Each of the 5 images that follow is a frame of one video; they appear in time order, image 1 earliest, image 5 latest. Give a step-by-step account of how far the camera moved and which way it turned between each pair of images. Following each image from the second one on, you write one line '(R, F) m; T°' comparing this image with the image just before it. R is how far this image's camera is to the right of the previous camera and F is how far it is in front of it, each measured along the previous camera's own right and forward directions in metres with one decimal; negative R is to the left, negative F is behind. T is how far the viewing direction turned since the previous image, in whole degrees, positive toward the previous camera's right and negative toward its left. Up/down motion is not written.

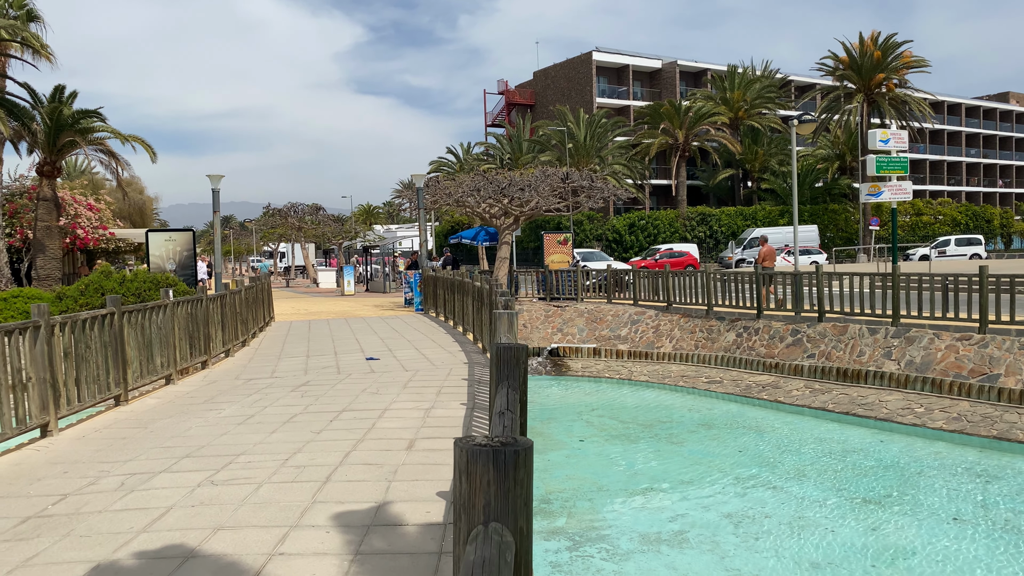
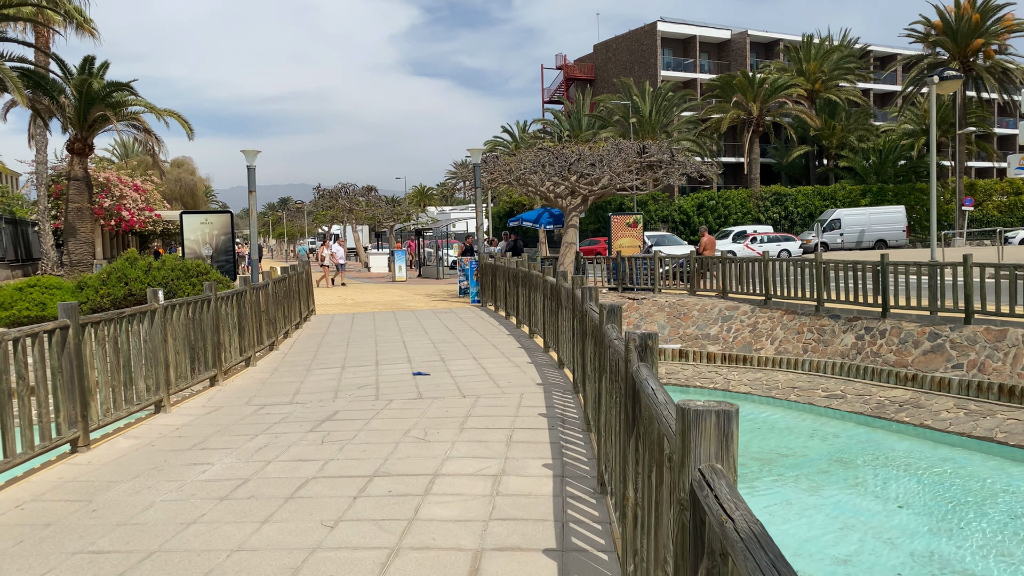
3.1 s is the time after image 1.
(-0.3, +2.2) m; -4°
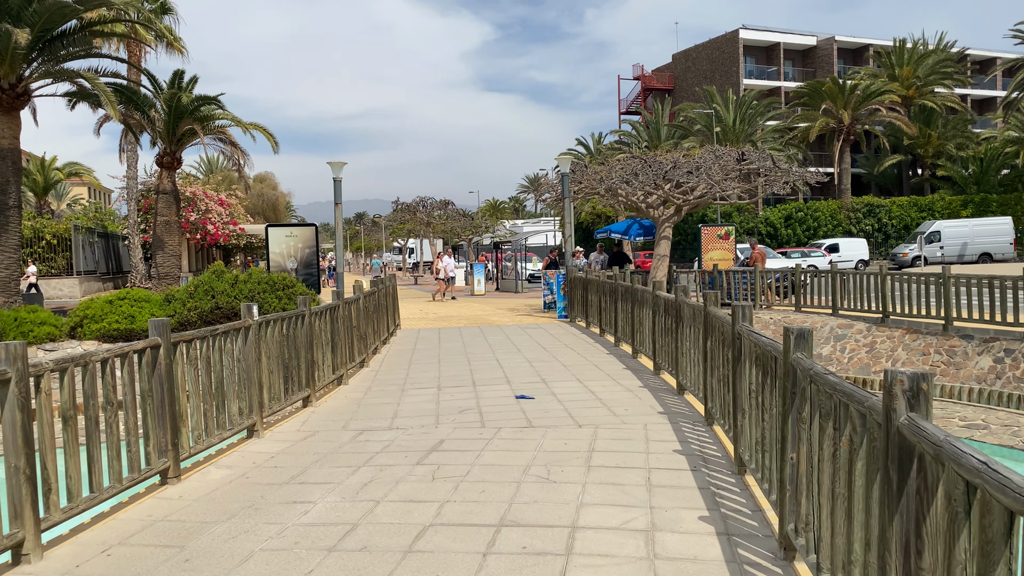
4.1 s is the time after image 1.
(-0.4, +0.7) m; -5°
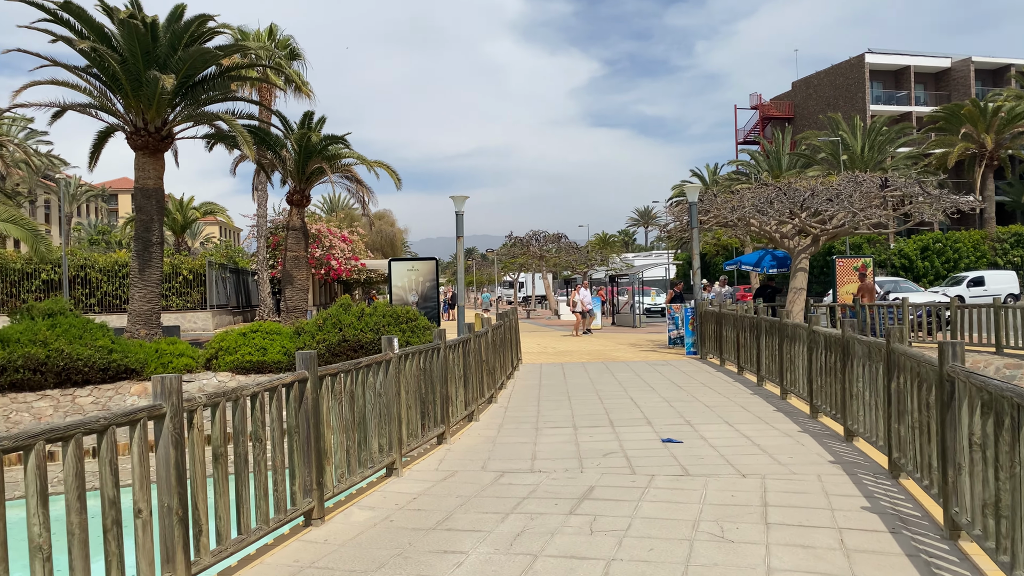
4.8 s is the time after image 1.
(-0.3, +0.4) m; -8°
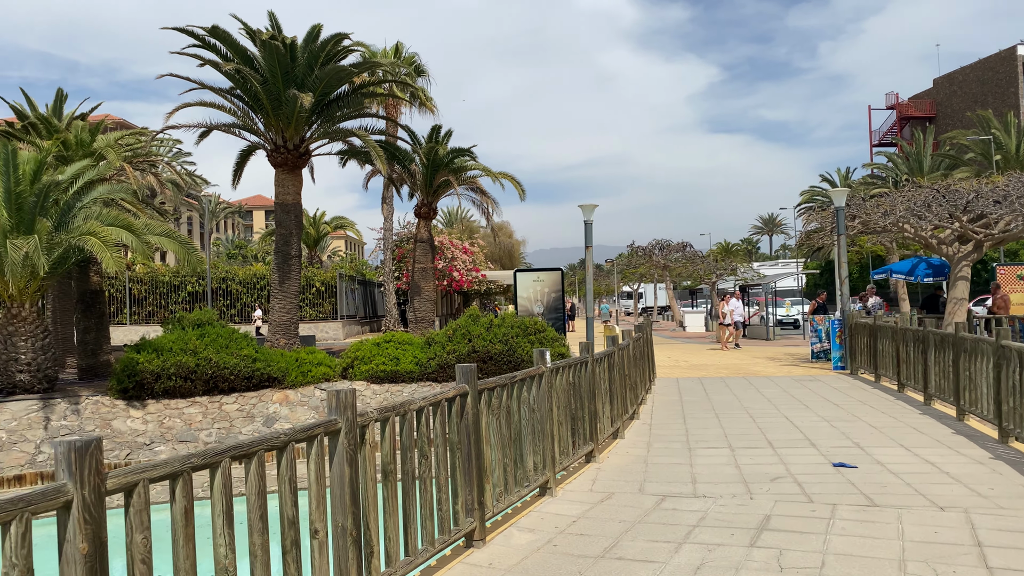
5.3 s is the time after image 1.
(-0.3, +0.3) m; -8°
